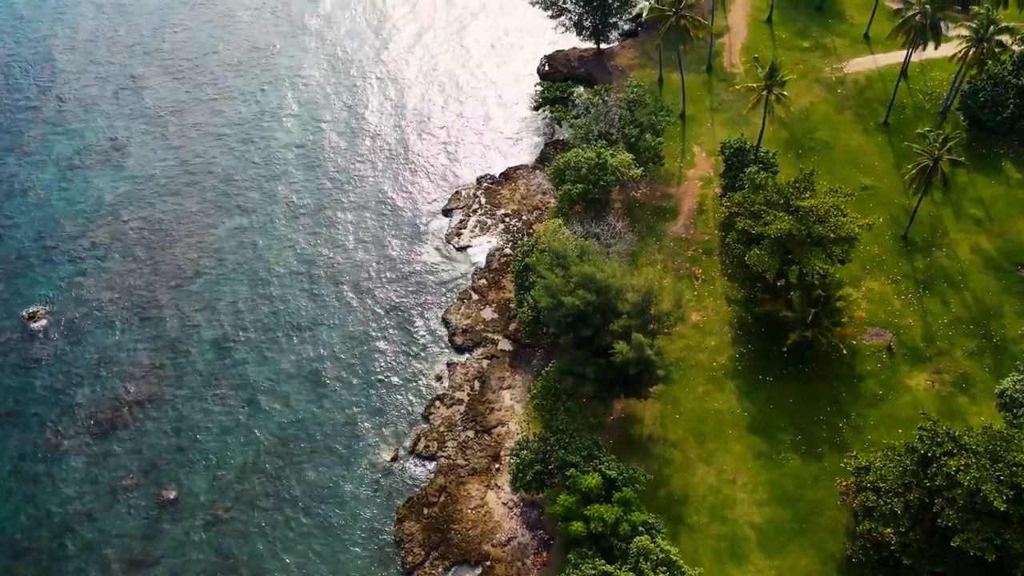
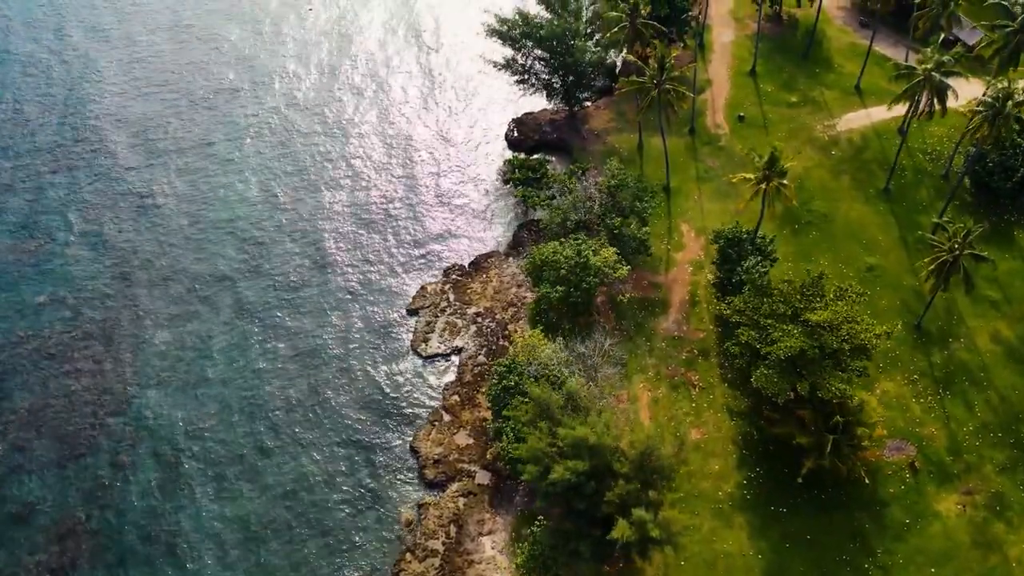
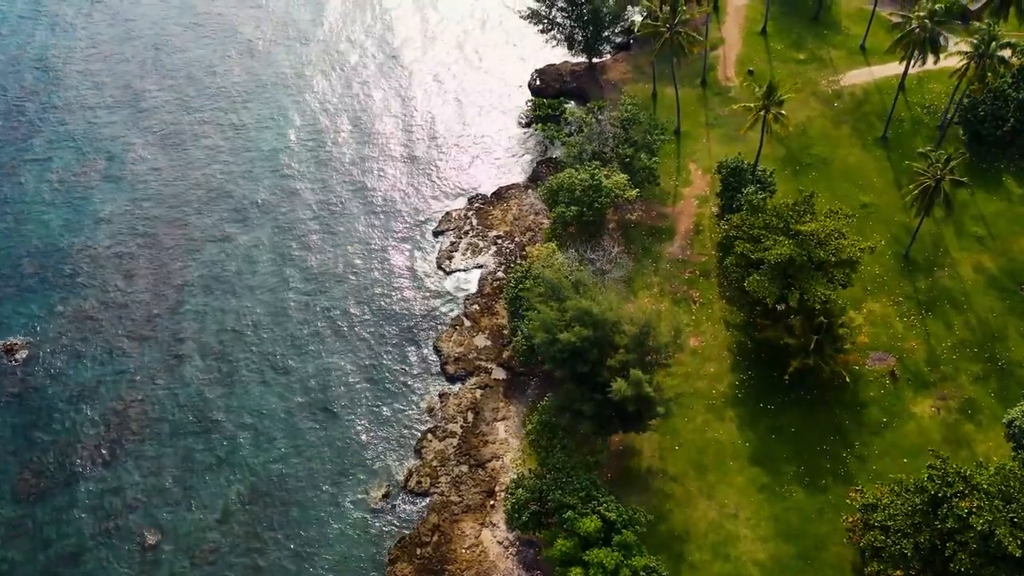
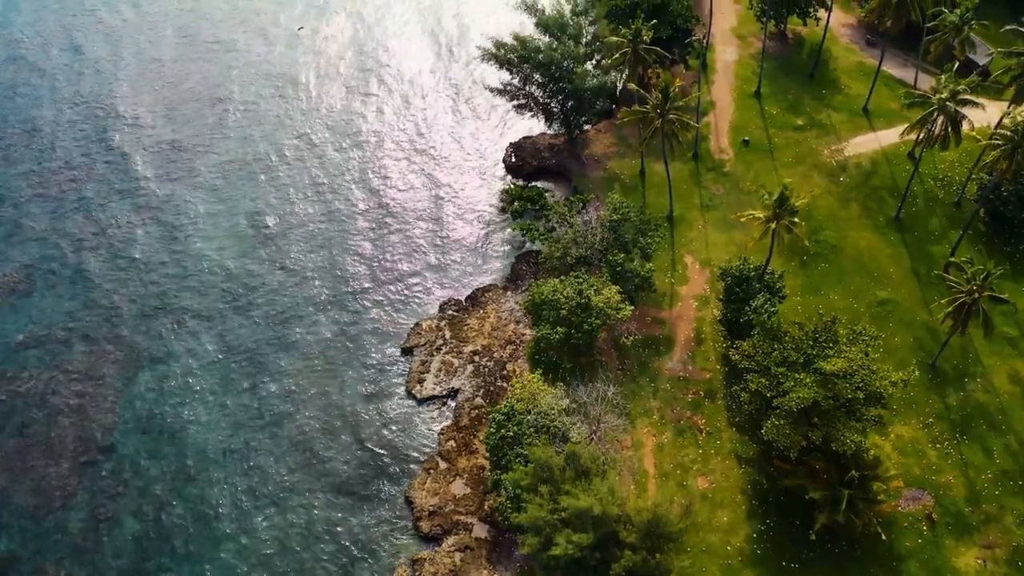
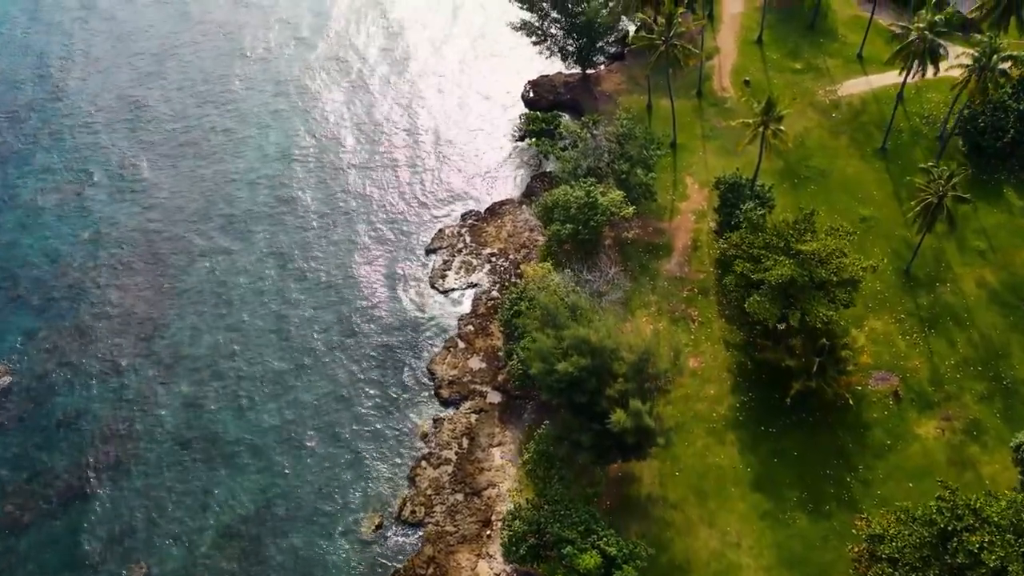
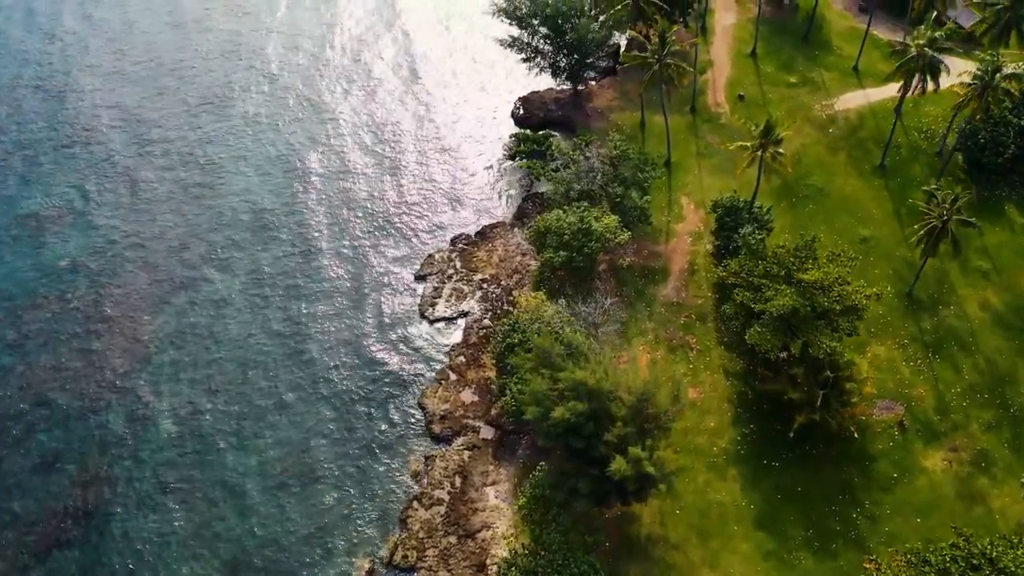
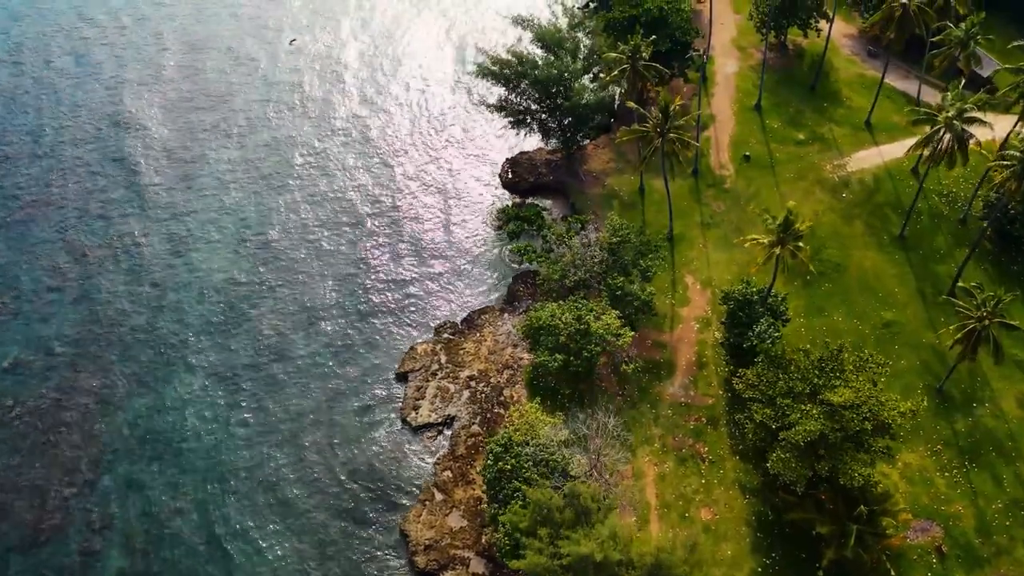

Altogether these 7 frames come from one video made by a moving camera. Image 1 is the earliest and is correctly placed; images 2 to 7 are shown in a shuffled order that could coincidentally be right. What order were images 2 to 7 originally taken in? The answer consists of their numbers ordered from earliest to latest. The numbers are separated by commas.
3, 5, 6, 2, 4, 7
